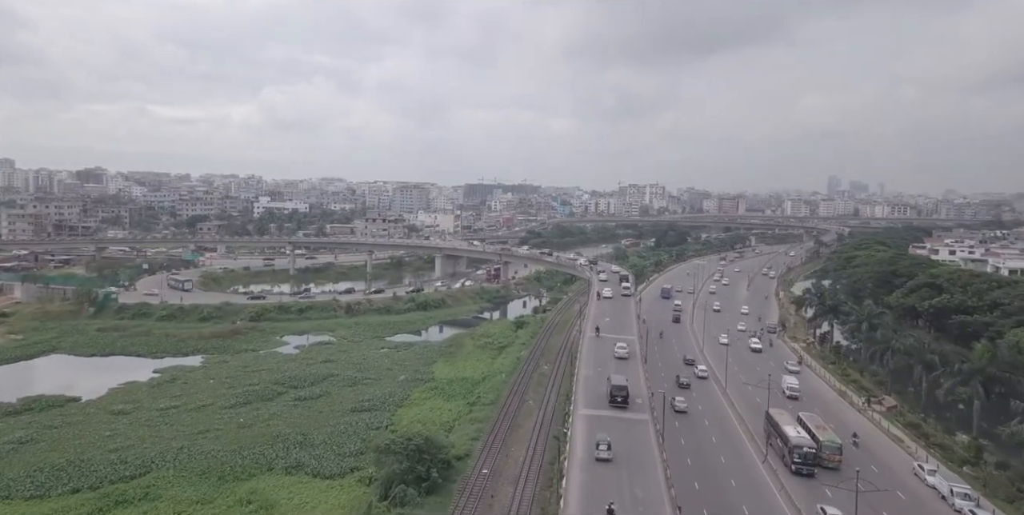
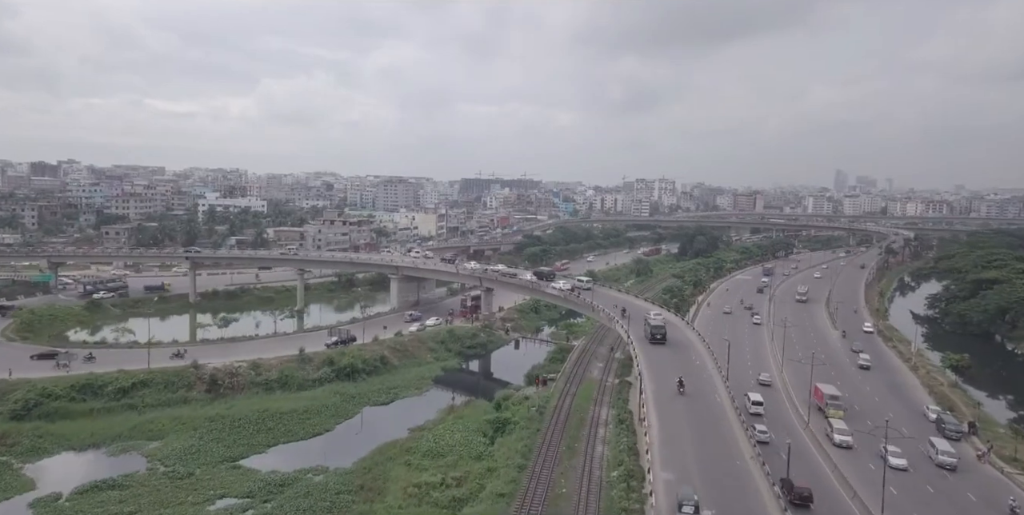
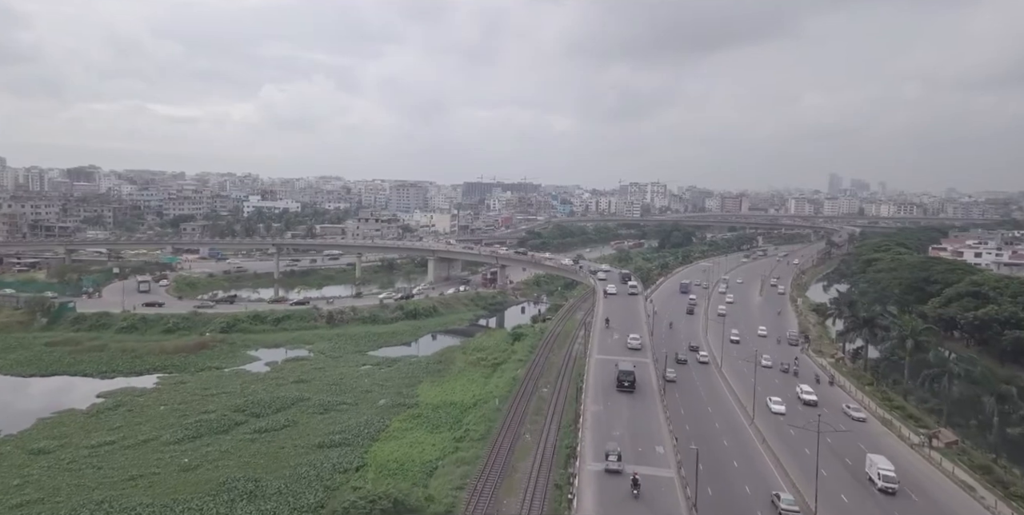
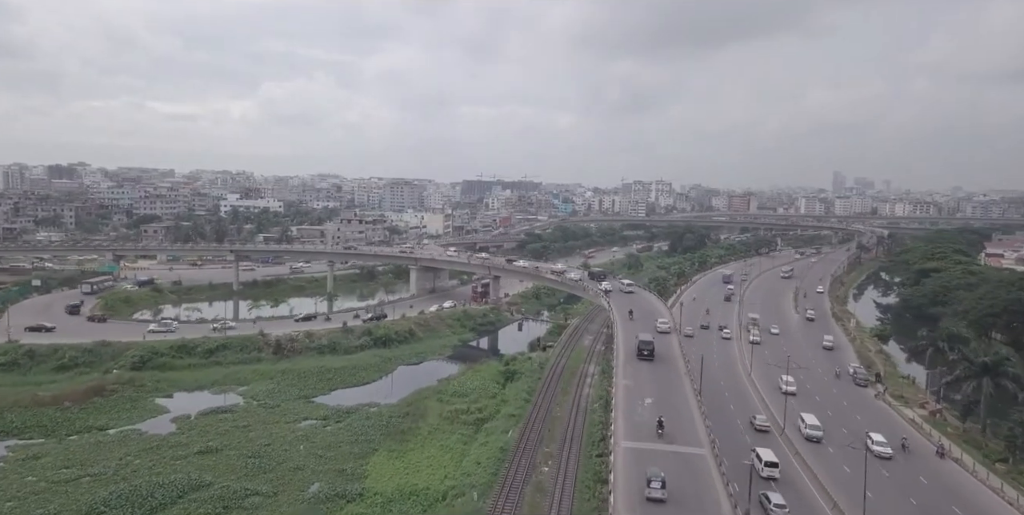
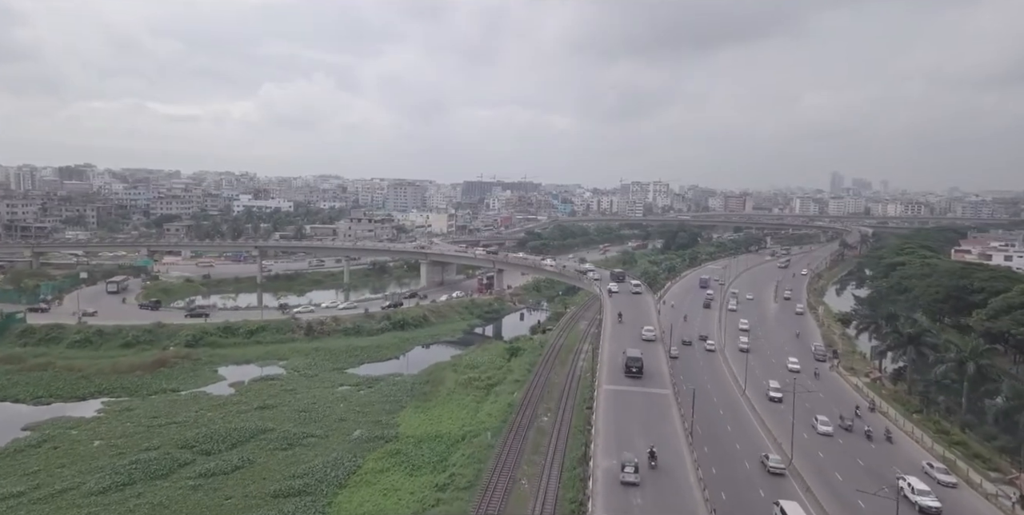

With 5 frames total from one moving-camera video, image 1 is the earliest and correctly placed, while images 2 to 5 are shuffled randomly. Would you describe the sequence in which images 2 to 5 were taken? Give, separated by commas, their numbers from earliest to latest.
3, 5, 4, 2
